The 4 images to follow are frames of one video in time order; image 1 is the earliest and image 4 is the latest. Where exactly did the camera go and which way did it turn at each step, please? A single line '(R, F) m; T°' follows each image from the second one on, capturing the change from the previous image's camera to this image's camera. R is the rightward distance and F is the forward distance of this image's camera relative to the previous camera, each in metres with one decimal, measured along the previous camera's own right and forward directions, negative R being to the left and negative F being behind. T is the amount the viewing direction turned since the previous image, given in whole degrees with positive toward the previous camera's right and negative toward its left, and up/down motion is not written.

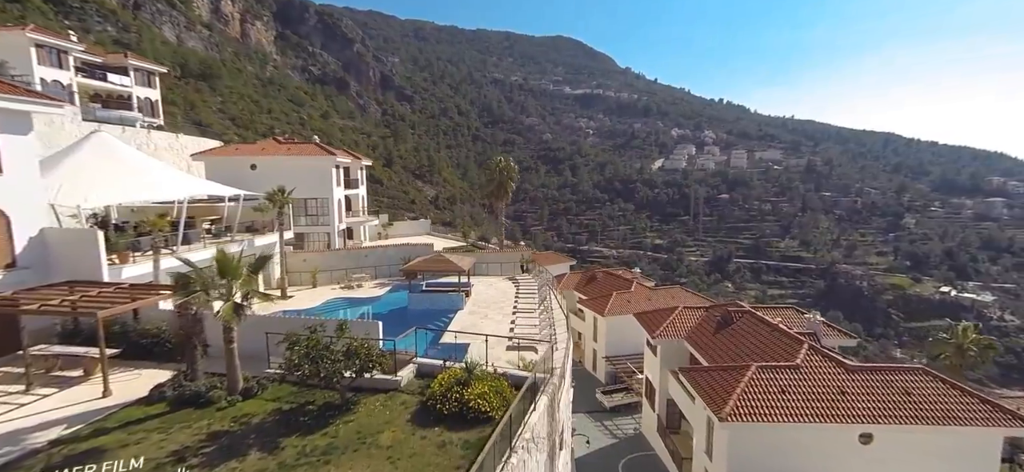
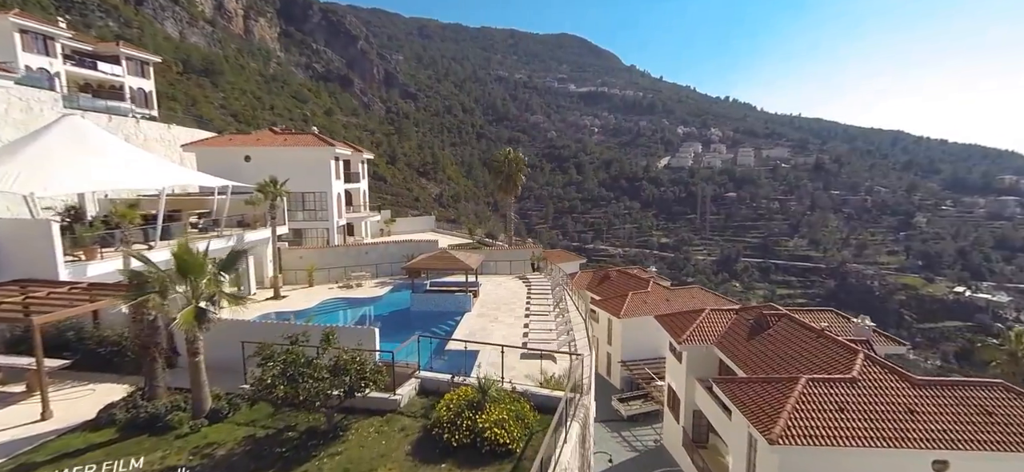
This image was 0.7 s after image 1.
(-0.4, +1.8) m; -1°
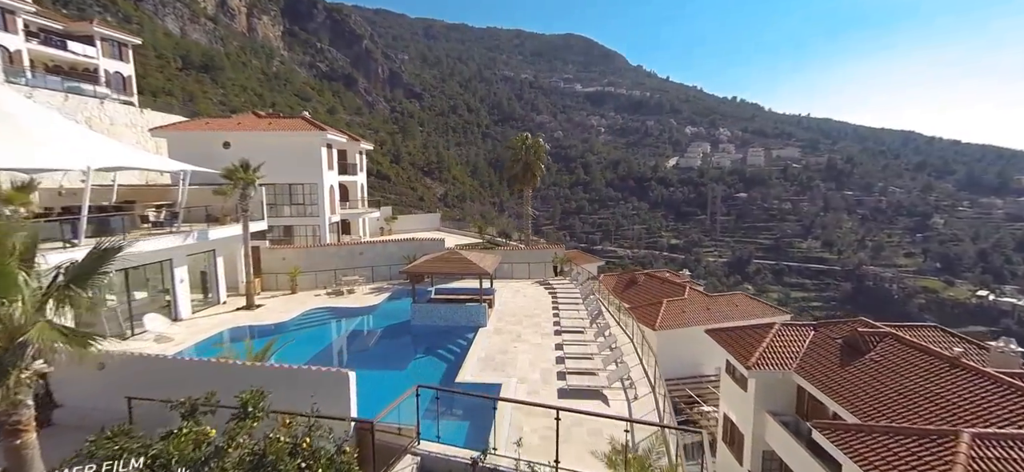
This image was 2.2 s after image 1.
(-0.7, +3.8) m; -1°
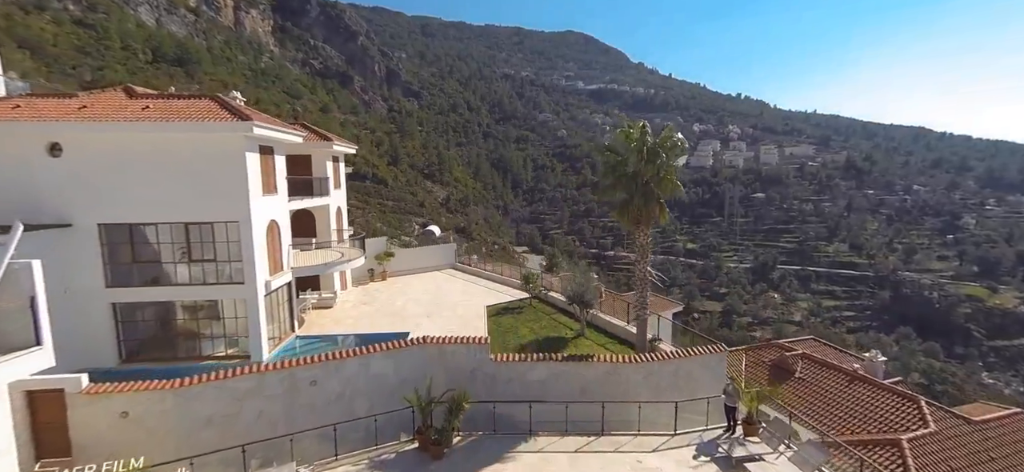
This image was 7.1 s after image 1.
(-3.0, +12.2) m; 0°
